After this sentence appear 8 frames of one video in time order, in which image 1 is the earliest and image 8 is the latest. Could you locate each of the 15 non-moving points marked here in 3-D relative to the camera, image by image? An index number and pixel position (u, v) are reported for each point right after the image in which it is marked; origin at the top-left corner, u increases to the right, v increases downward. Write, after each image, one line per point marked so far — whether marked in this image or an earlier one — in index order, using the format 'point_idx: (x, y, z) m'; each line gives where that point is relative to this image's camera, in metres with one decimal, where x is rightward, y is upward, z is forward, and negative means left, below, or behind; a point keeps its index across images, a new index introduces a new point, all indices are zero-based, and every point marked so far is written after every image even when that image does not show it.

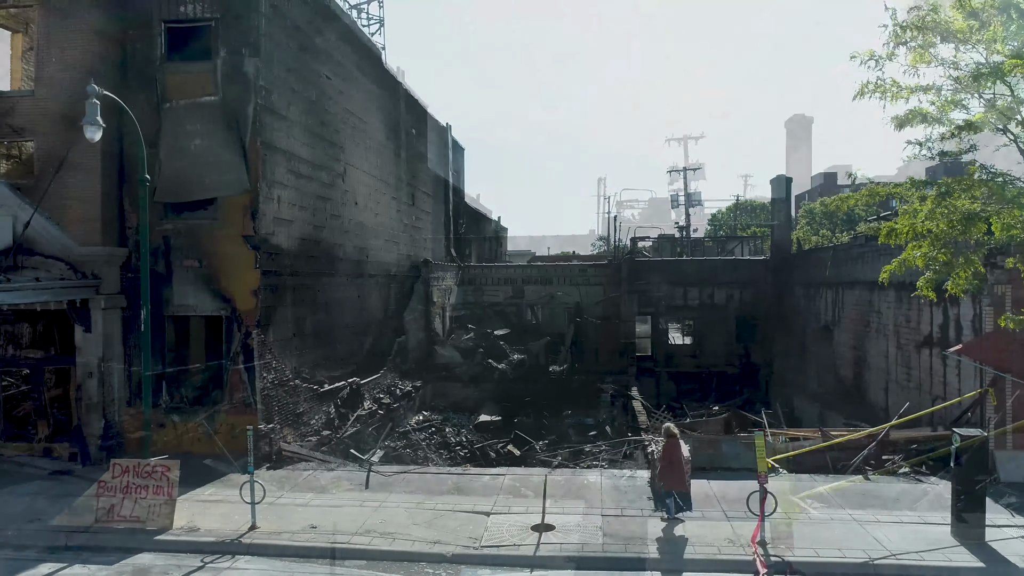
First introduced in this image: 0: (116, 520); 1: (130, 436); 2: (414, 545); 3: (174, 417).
0: (-5.4, -3.2, +9.6) m
1: (-7.1, -2.7, +13.2) m
2: (-1.2, -3.3, +9.0) m
3: (-6.3, -2.4, +13.1) m
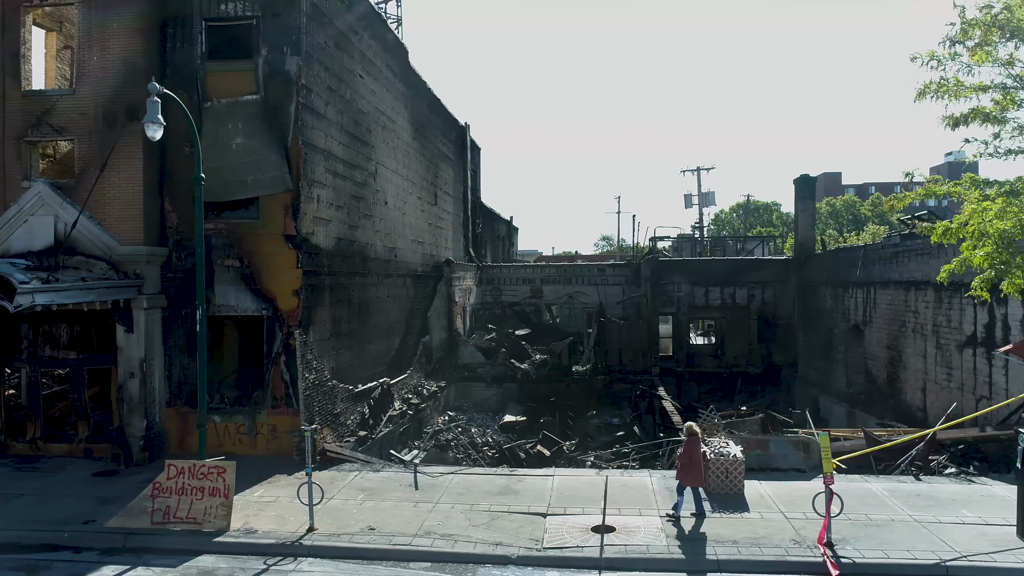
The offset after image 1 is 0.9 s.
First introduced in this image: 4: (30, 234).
0: (-4.6, -3.2, +9.6) m
1: (-6.3, -2.7, +13.1) m
2: (-0.4, -3.3, +8.9) m
3: (-5.5, -2.4, +13.0) m
4: (-8.6, +0.9, +12.6) m
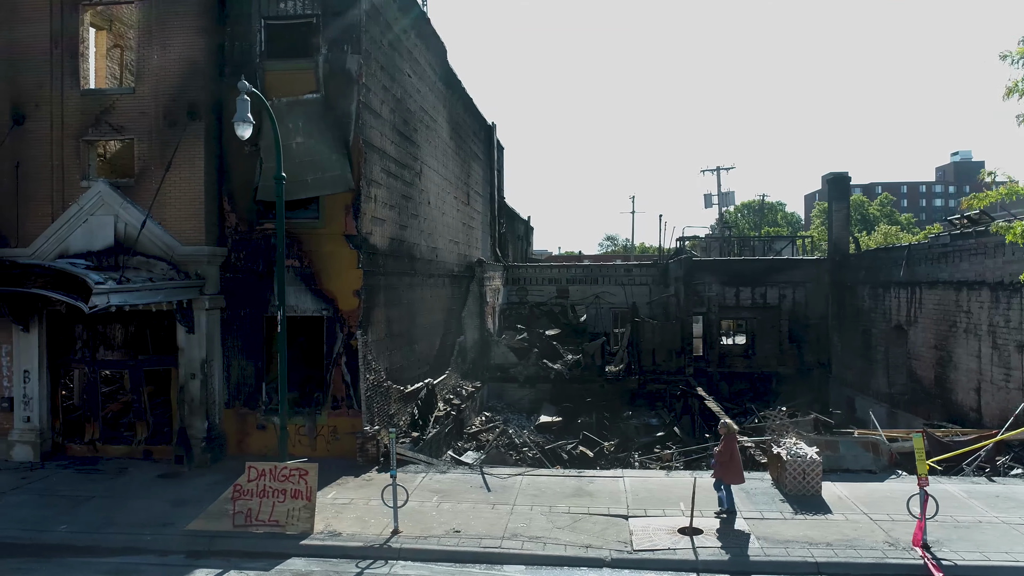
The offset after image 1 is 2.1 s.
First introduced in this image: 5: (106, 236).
0: (-3.4, -3.2, +9.5) m
1: (-5.2, -2.7, +13.0) m
2: (+0.7, -3.3, +8.9) m
3: (-4.3, -2.4, +12.9) m
4: (-7.5, +0.9, +12.5) m
5: (-7.2, +0.9, +12.5) m
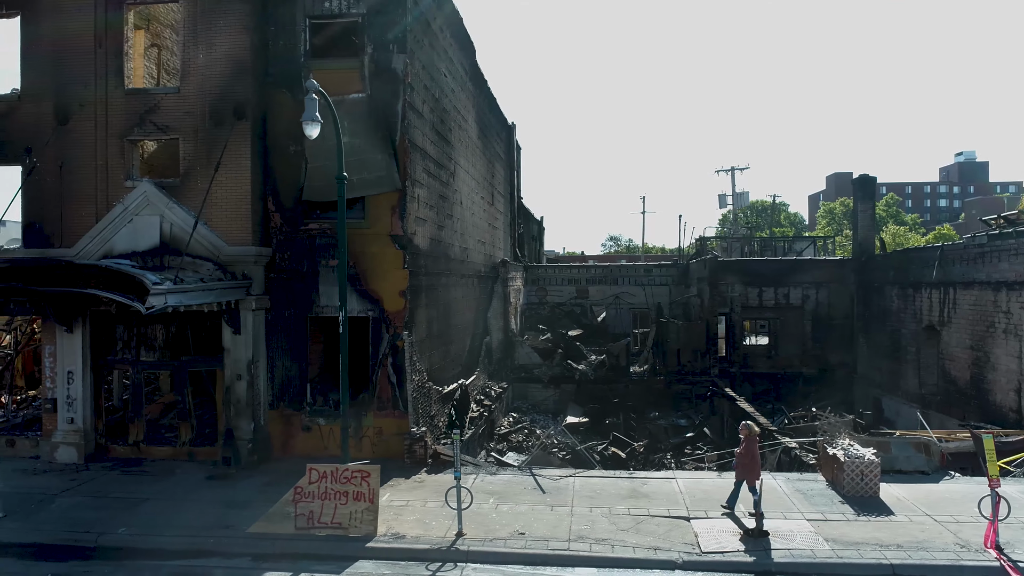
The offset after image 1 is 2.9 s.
0: (-2.6, -3.2, +9.4) m
1: (-4.4, -2.7, +13.0) m
2: (+1.6, -3.3, +8.8) m
3: (-3.5, -2.4, +12.9) m
4: (-6.6, +0.9, +12.4) m
5: (-6.3, +0.9, +12.4) m
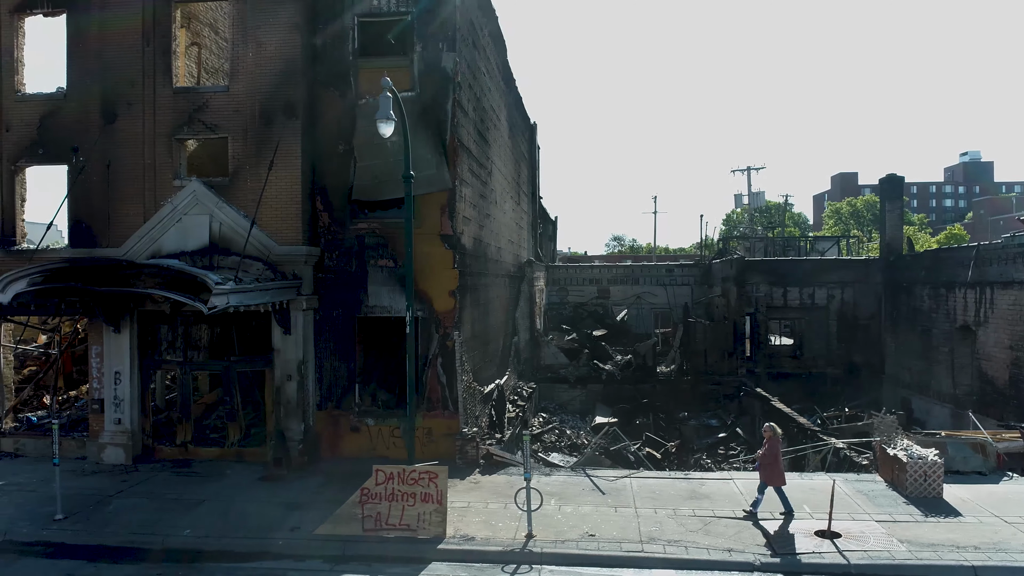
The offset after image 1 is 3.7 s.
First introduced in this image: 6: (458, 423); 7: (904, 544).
0: (-1.7, -3.2, +9.3) m
1: (-3.4, -2.7, +12.9) m
2: (+2.5, -3.3, +8.7) m
3: (-2.6, -2.4, +12.8) m
4: (-5.7, +0.9, +12.4) m
5: (-5.4, +0.9, +12.4) m
6: (-1.0, -2.4, +12.7) m
7: (+4.9, -3.2, +8.9) m
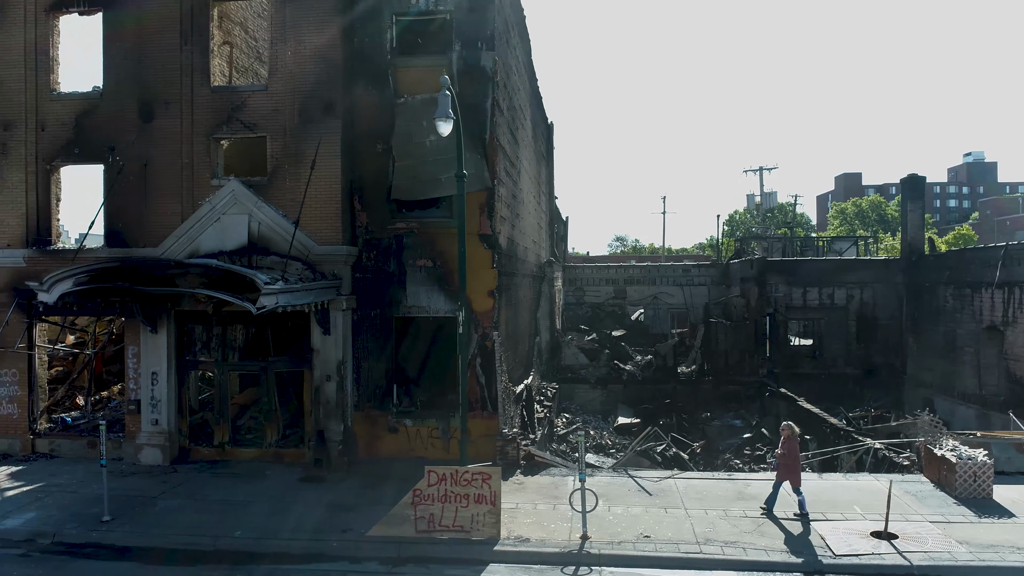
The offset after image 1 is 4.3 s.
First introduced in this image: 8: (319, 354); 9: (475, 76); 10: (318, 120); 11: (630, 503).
0: (-1.0, -3.2, +9.3) m
1: (-2.7, -2.7, +12.8) m
2: (+3.2, -3.3, +8.7) m
3: (-1.9, -2.4, +12.7) m
4: (-5.0, +0.9, +12.3) m
5: (-4.7, +0.9, +12.3) m
6: (-0.3, -2.4, +12.6) m
7: (+5.6, -3.2, +8.9) m
8: (-3.4, -1.2, +12.3) m
9: (-0.7, +3.8, +12.7) m
10: (-3.4, +2.9, +12.4) m
11: (+1.7, -3.2, +10.5) m
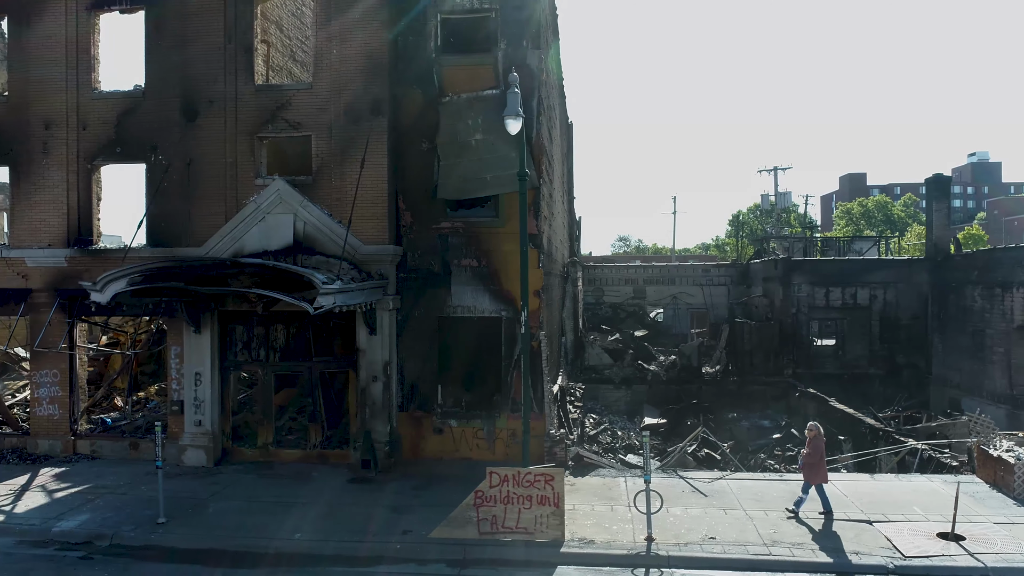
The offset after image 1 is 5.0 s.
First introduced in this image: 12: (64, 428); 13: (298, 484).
0: (-0.1, -3.2, +9.2) m
1: (-1.9, -2.7, +12.7) m
2: (+4.0, -3.3, +8.6) m
3: (-1.1, -2.4, +12.7) m
4: (-4.2, +0.9, +12.2) m
5: (-3.9, +0.9, +12.2) m
6: (+0.6, -2.4, +12.5) m
7: (+6.4, -3.2, +8.8) m
8: (-2.5, -1.1, +12.2) m
9: (+0.1, +3.8, +12.6) m
10: (-2.6, +2.9, +12.3) m
11: (+2.5, -3.2, +10.4) m
12: (-8.2, -2.6, +13.0) m
13: (-3.5, -3.2, +11.5) m
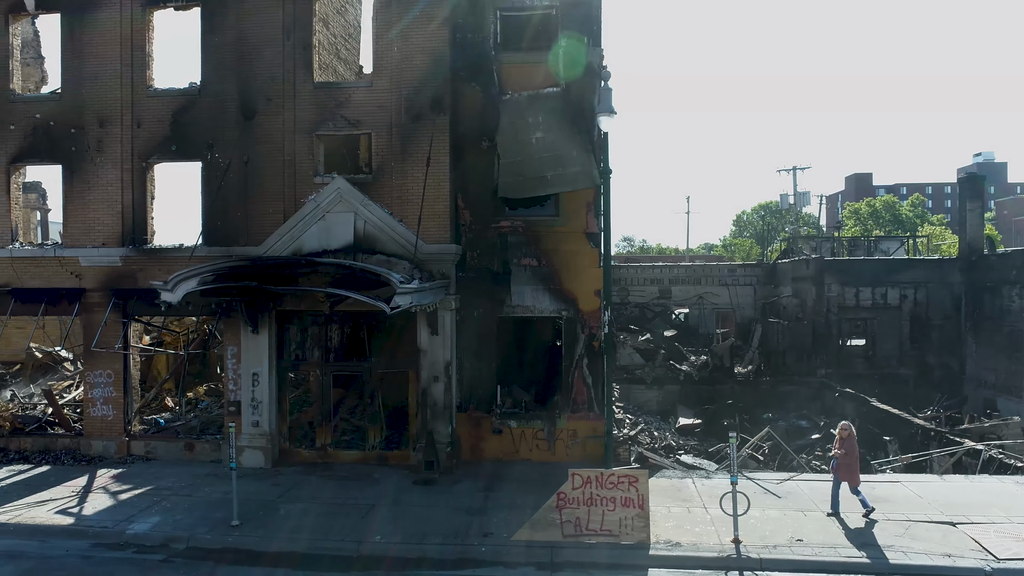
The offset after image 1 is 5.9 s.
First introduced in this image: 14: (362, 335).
0: (+0.9, -3.2, +9.1) m
1: (-0.9, -2.7, +12.6) m
2: (+5.1, -3.2, +8.5) m
3: (0.0, -2.4, +12.5) m
4: (-3.1, +0.9, +12.1) m
5: (-2.8, +0.9, +12.1) m
6: (+1.6, -2.4, +12.4) m
7: (+7.5, -3.2, +8.7) m
8: (-1.5, -1.1, +12.1) m
9: (+1.2, +3.8, +12.5) m
10: (-1.5, +2.9, +12.2) m
11: (+3.6, -3.2, +10.3) m
12: (-7.1, -2.6, +12.9) m
13: (-2.4, -3.2, +11.4) m
14: (-2.6, -0.9, +12.8) m
